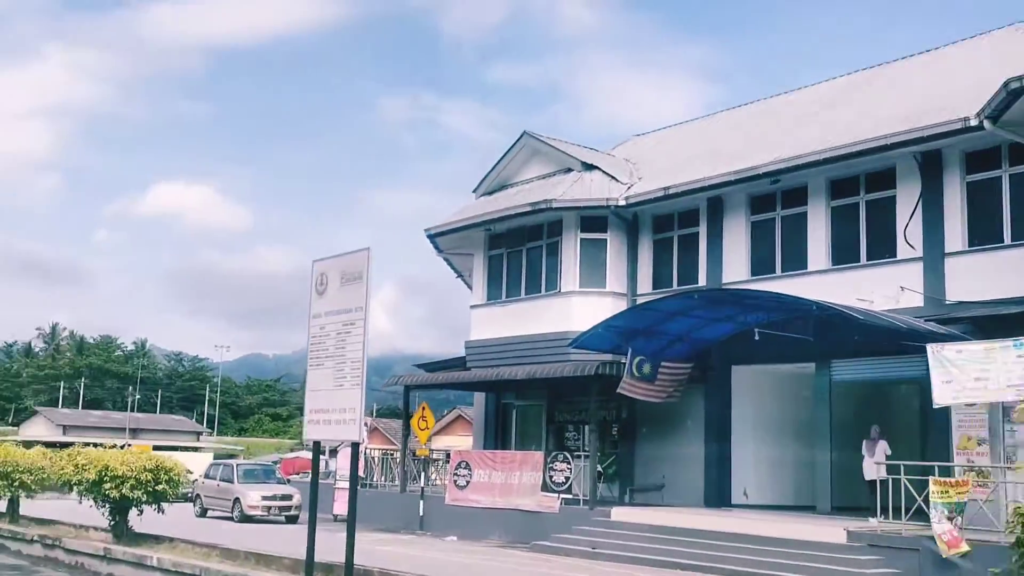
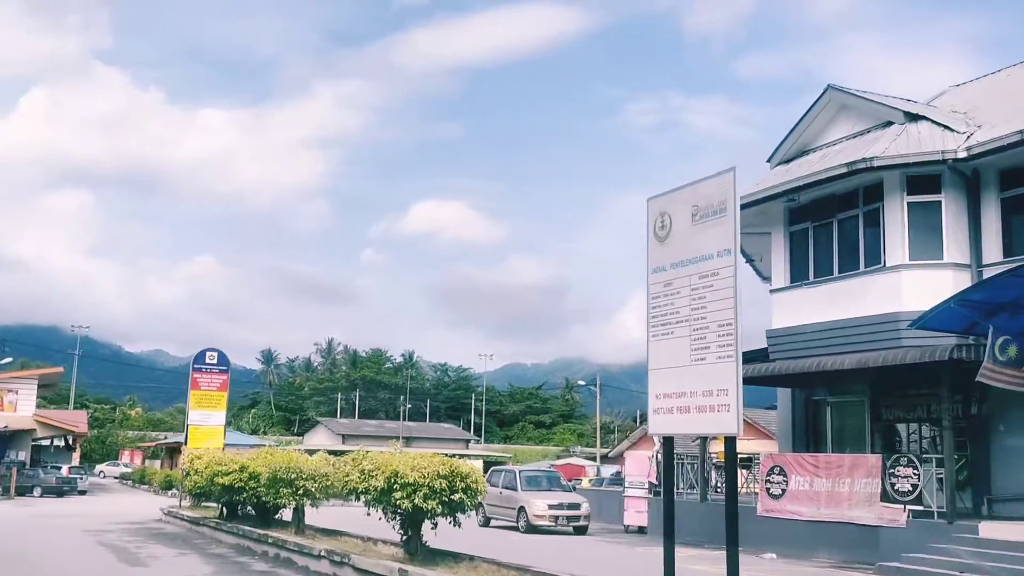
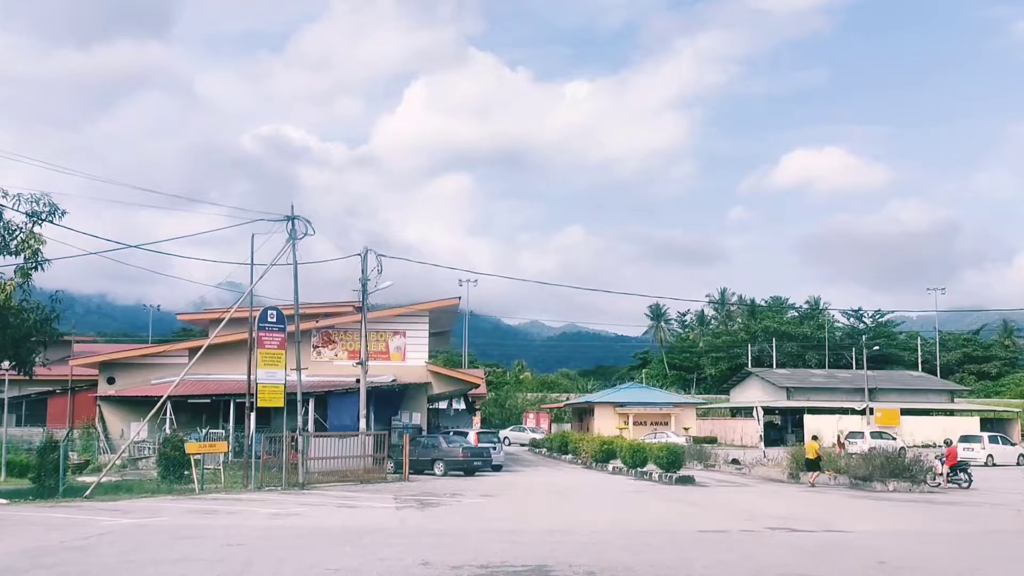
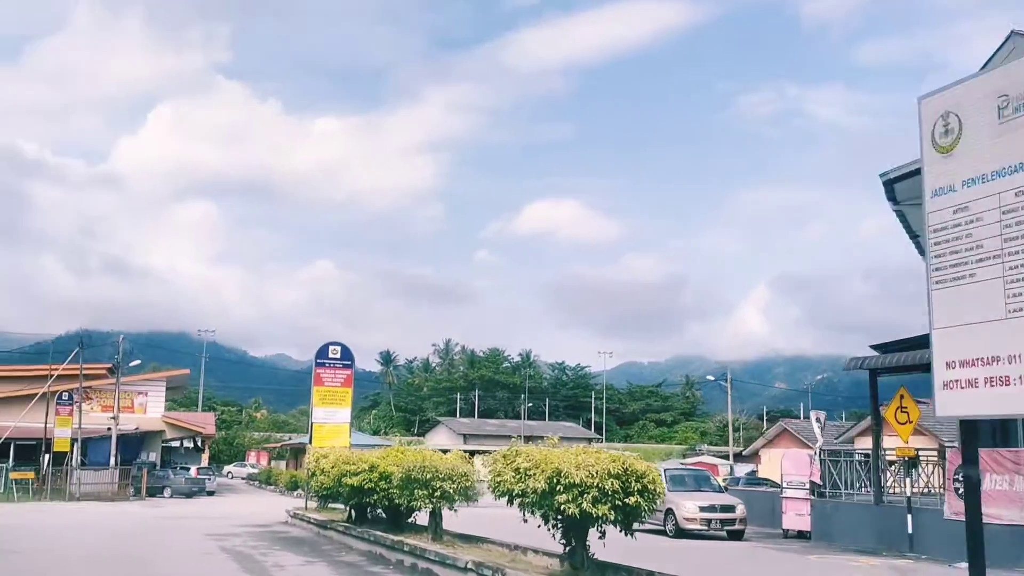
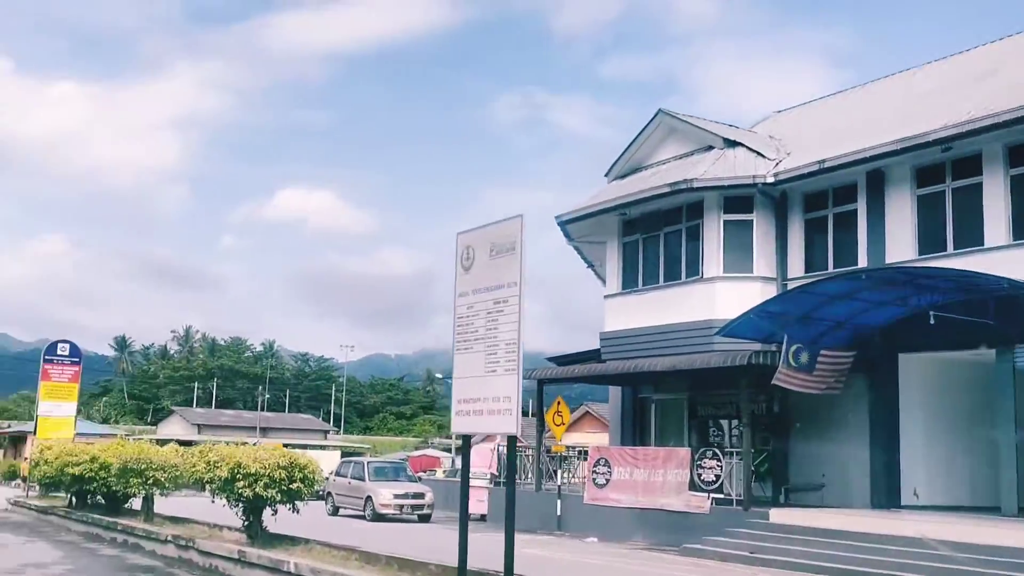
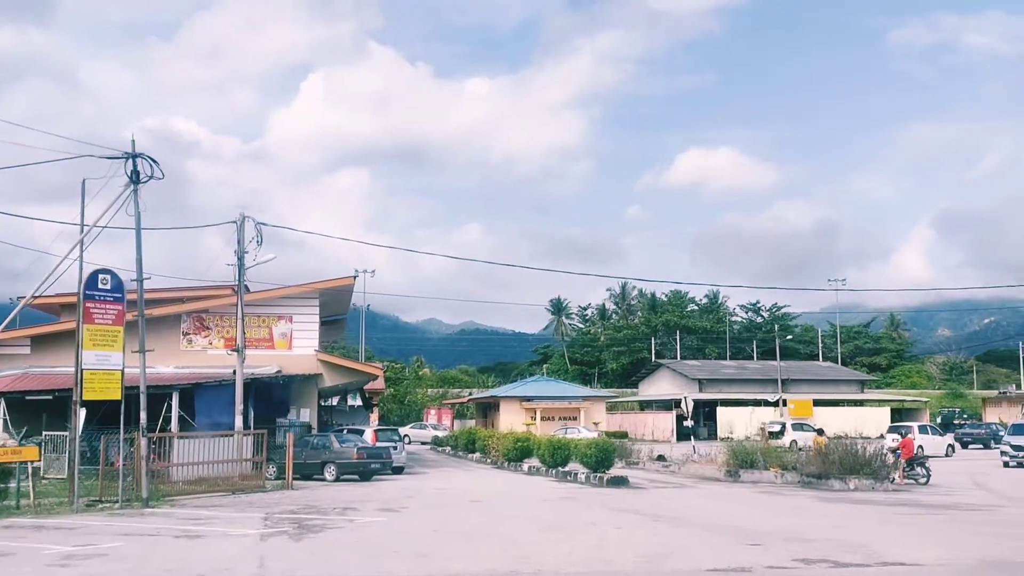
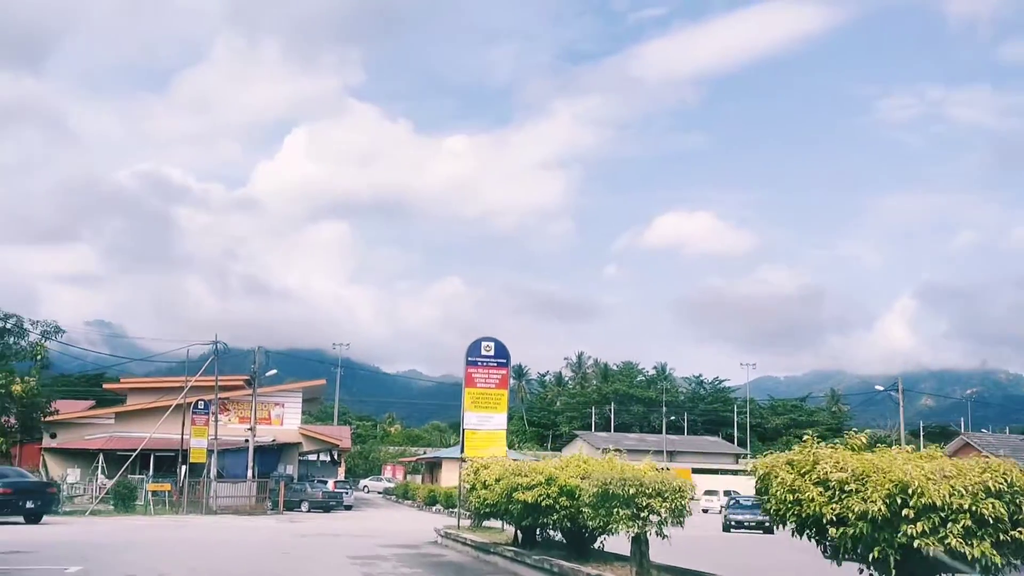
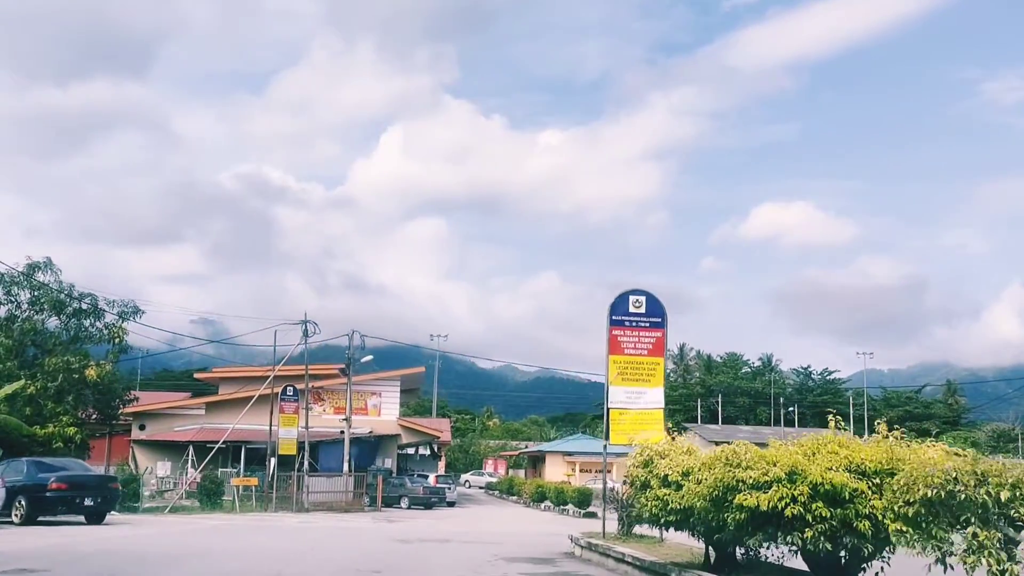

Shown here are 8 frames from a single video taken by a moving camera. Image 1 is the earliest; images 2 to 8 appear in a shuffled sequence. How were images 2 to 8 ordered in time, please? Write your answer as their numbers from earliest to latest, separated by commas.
5, 2, 4, 7, 8, 3, 6
